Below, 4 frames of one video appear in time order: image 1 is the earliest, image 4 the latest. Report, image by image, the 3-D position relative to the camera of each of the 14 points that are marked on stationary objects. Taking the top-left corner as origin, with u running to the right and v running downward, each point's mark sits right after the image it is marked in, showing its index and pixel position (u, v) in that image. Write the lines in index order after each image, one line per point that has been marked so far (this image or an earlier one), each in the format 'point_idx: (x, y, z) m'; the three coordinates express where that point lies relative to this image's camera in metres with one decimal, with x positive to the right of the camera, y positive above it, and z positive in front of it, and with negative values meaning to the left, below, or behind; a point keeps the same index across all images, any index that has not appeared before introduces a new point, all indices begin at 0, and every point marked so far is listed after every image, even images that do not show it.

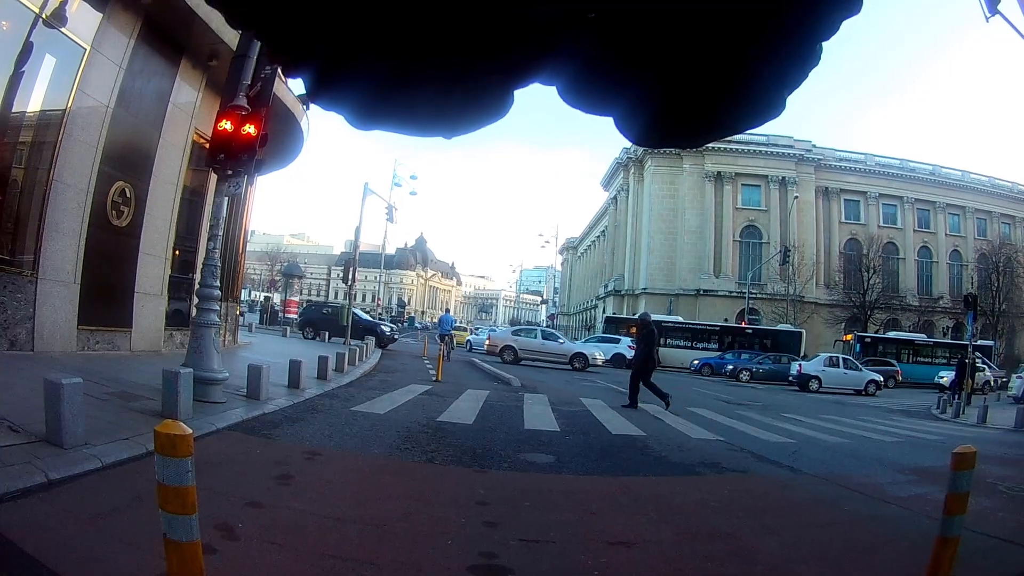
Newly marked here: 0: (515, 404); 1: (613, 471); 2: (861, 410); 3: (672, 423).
0: (0.0, -1.9, +9.4) m
1: (+1.0, -1.8, +5.7) m
2: (+9.5, -3.3, +15.9) m
3: (+2.7, -2.3, +9.8) m
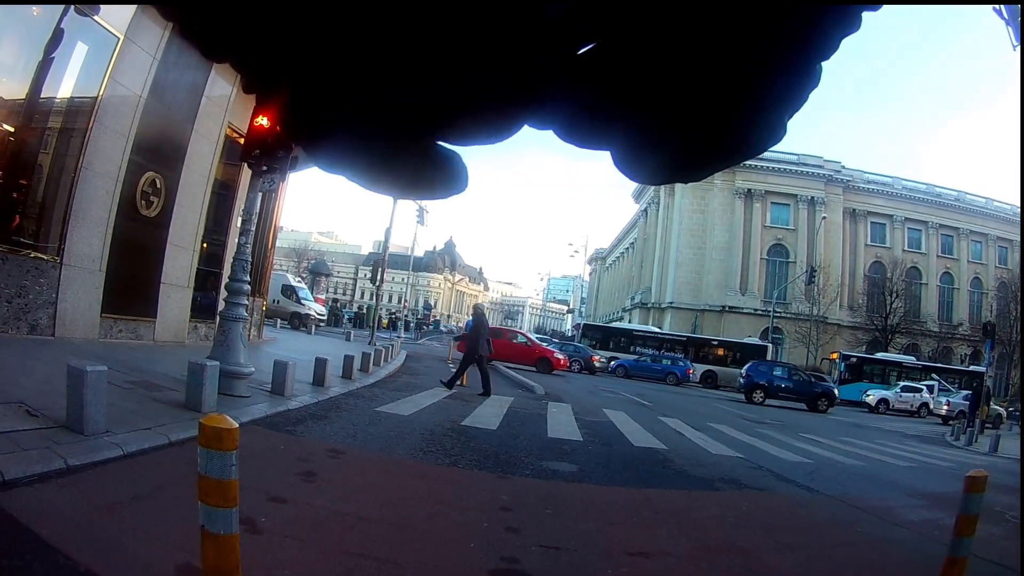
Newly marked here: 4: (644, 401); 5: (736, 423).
0: (+0.4, -2.0, +9.4) m
1: (+1.1, -1.9, +5.6) m
2: (+10.1, -3.9, +15.4) m
3: (+3.0, -2.5, +9.7) m
4: (+3.7, -3.2, +16.7) m
5: (+5.3, -3.2, +13.7) m
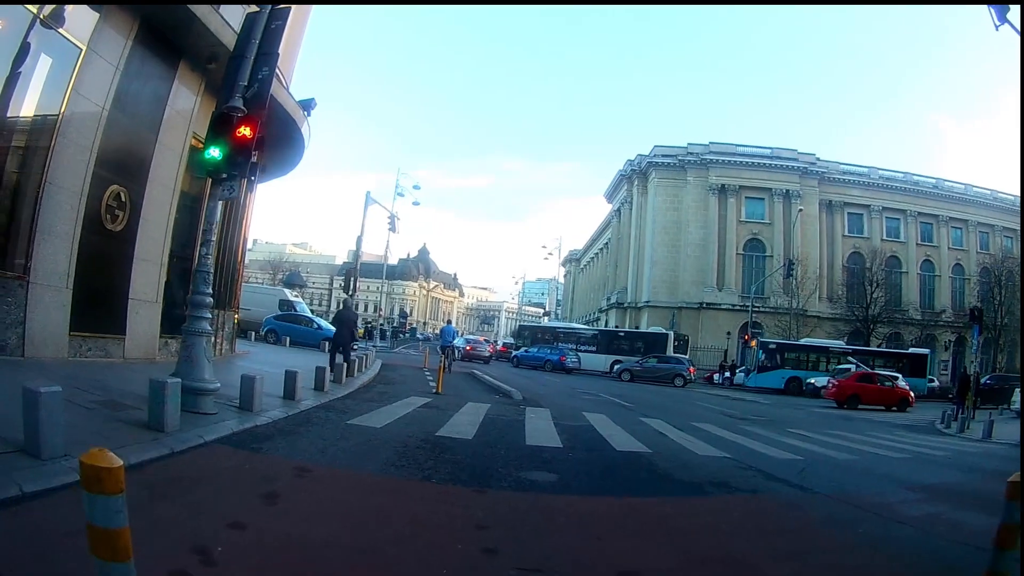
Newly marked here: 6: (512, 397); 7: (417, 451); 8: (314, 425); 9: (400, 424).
0: (0.0, -2.0, +9.2) m
1: (+1.0, -1.9, +5.4) m
2: (+9.5, -3.6, +15.6) m
3: (+2.7, -2.5, +9.5) m
4: (+3.1, -3.2, +16.6) m
5: (+4.8, -3.1, +13.7) m
6: (0.0, -2.3, +12.2) m
7: (-1.0, -1.7, +6.3) m
8: (-2.6, -1.8, +7.7) m
9: (-1.5, -1.8, +7.9) m
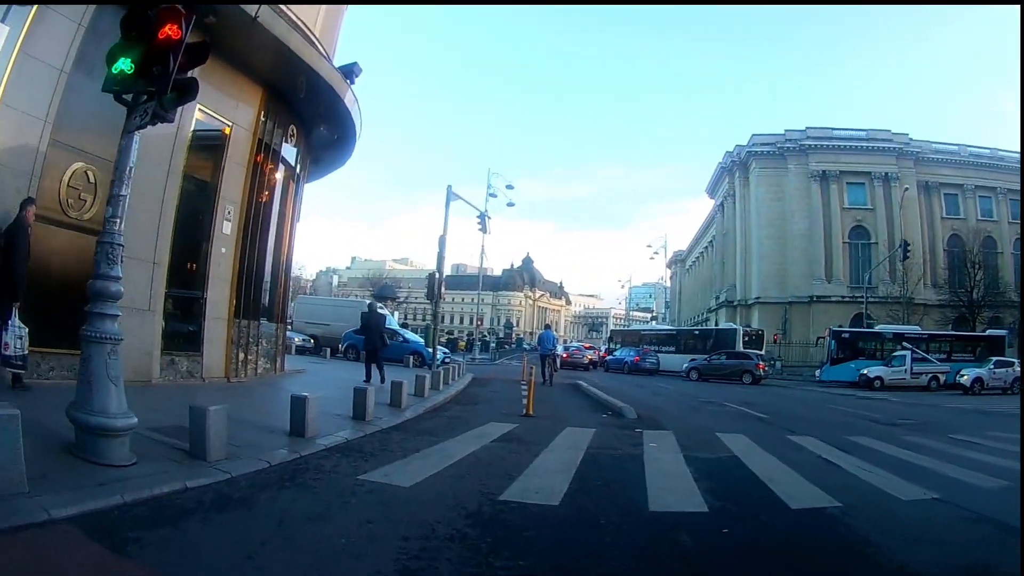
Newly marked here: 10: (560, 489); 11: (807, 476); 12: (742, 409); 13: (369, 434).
0: (+1.3, -1.8, +6.6) m
1: (+1.5, -1.6, +2.7) m
2: (+11.9, -2.9, +11.2) m
3: (+4.0, -2.1, +6.5) m
4: (+5.7, -2.9, +13.3) m
5: (+6.9, -2.6, +10.2) m
6: (+1.8, -2.1, +9.6) m
7: (-0.3, -1.6, +4.0) m
8: (-1.5, -1.7, +5.6) m
9: (-0.5, -1.7, +5.6) m
10: (+0.5, -1.7, +5.2) m
11: (+3.3, -2.0, +6.6) m
12: (+5.8, -3.0, +14.4) m
13: (-1.7, -2.0, +8.2) m
